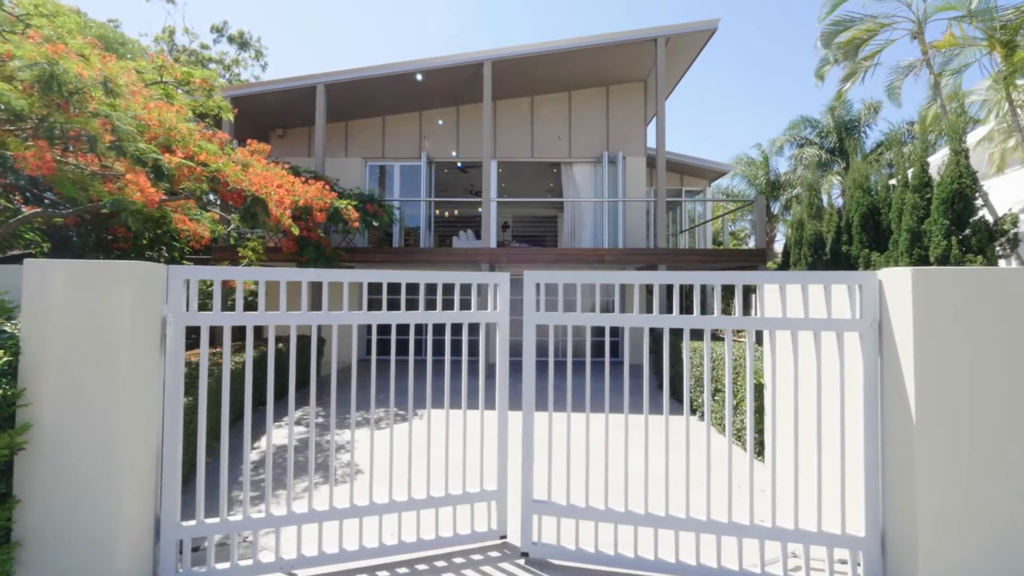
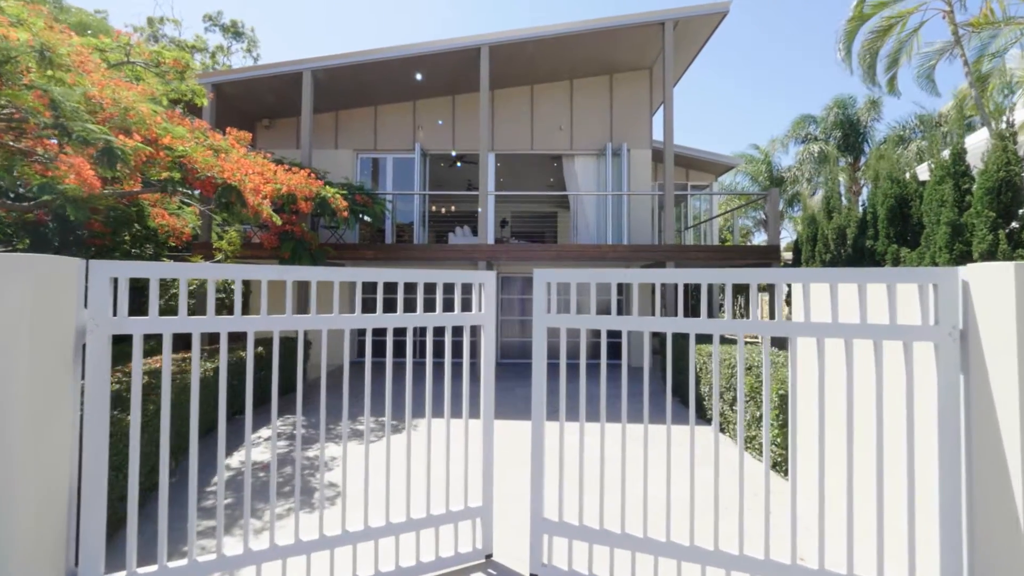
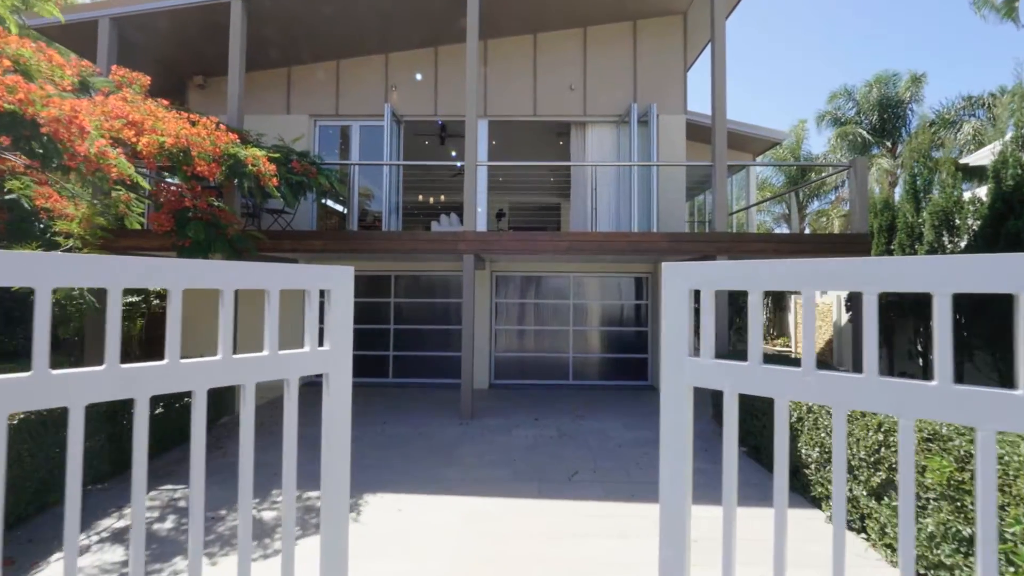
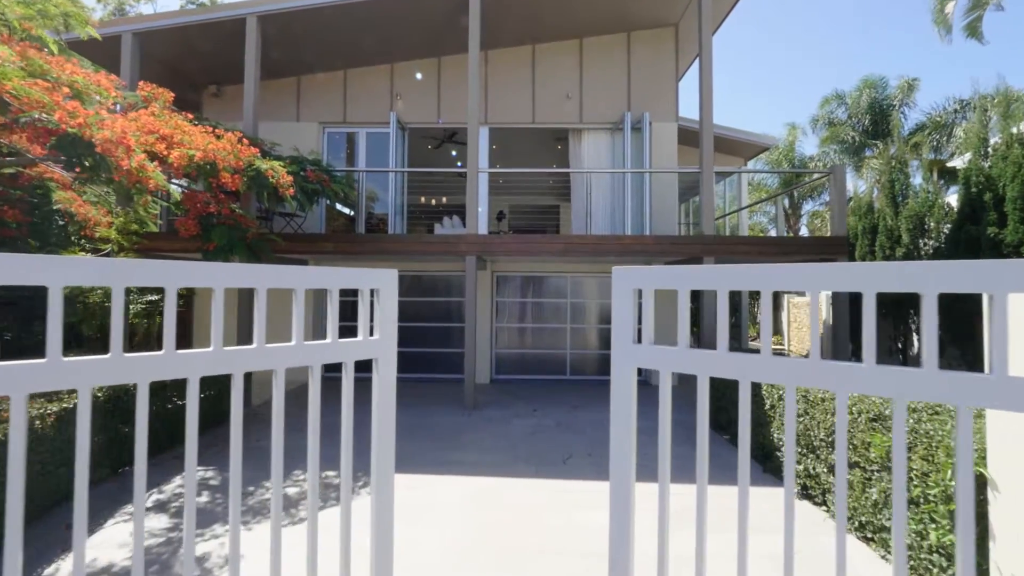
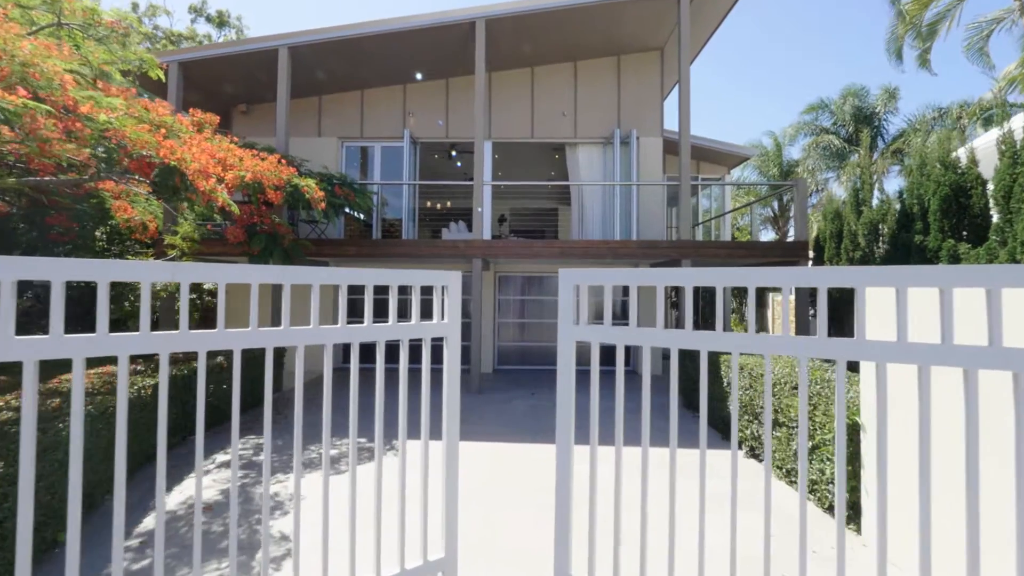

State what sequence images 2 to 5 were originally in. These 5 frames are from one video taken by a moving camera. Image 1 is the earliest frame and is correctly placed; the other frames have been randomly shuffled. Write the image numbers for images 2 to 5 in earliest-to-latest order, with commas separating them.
2, 5, 4, 3
